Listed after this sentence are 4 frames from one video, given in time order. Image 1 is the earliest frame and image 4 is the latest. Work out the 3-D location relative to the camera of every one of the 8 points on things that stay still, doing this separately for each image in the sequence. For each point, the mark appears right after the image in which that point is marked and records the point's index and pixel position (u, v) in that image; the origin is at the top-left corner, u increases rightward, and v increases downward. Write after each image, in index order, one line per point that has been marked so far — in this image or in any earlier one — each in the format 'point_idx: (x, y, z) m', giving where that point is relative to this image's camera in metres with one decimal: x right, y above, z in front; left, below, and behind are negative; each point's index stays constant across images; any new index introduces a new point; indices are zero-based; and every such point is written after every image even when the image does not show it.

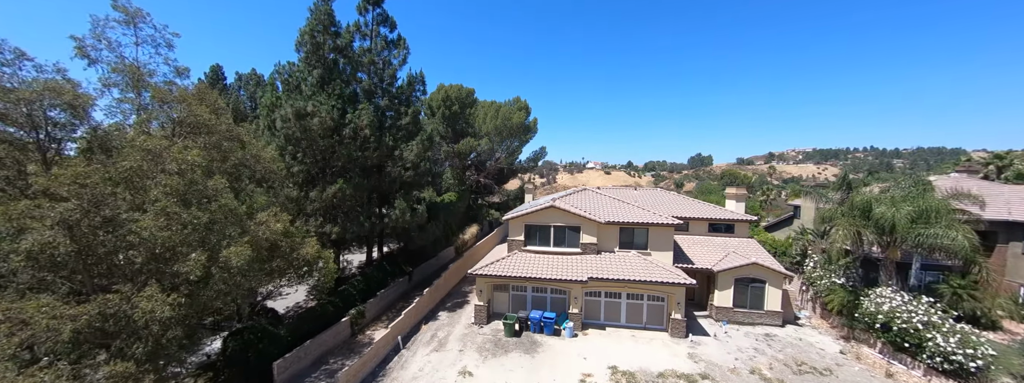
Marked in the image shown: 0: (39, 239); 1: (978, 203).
0: (-12.9, -1.3, +9.7) m
1: (+25.5, -0.7, +19.6) m
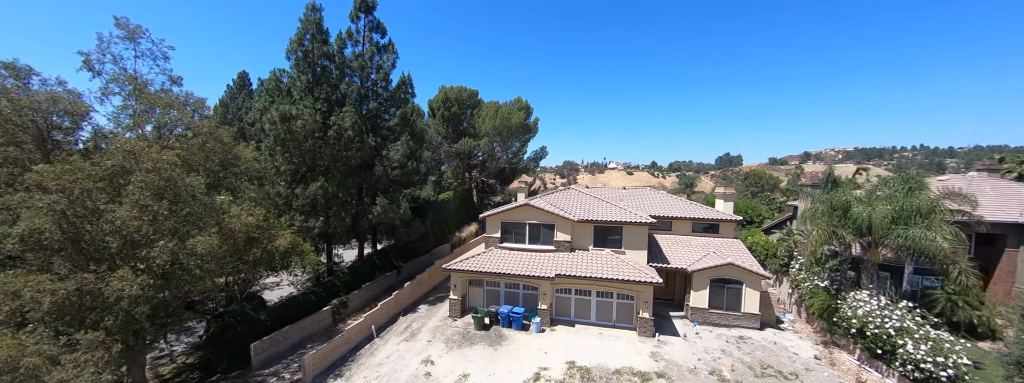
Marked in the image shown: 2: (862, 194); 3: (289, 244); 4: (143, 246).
0: (-15.5, -1.1, +11.5) m
1: (+23.5, -0.6, +18.3) m
2: (+18.8, -0.1, +19.1) m
3: (-12.5, -2.9, +19.6) m
4: (-13.6, -2.0, +13.1) m
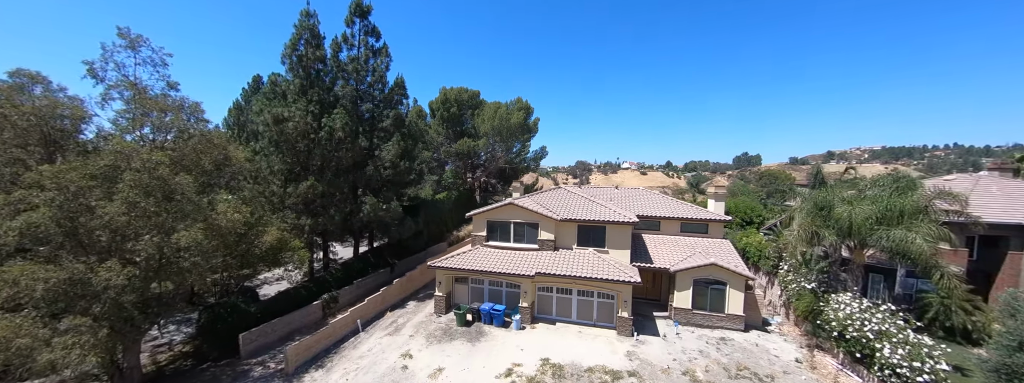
0: (-17.1, -1.0, +12.6) m
1: (+22.2, -0.6, +17.5) m
2: (+17.5, -0.1, +18.6) m
3: (-13.7, -2.8, +20.6) m
4: (-15.2, -1.9, +14.2) m
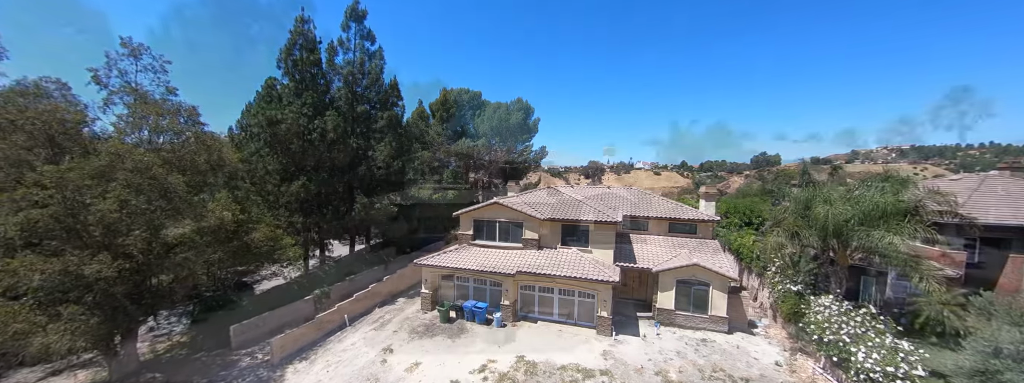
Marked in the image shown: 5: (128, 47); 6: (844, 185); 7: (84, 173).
0: (-18.7, -0.9, +13.7) m
1: (+20.9, -0.6, +16.8) m
2: (+16.2, -0.1, +18.1) m
3: (-14.8, -2.7, +21.5) m
4: (-16.6, -1.8, +15.2) m
5: (-21.3, +8.0, +19.7) m
6: (+17.7, +0.4, +19.3) m
7: (-18.2, +0.7, +15.1) m
